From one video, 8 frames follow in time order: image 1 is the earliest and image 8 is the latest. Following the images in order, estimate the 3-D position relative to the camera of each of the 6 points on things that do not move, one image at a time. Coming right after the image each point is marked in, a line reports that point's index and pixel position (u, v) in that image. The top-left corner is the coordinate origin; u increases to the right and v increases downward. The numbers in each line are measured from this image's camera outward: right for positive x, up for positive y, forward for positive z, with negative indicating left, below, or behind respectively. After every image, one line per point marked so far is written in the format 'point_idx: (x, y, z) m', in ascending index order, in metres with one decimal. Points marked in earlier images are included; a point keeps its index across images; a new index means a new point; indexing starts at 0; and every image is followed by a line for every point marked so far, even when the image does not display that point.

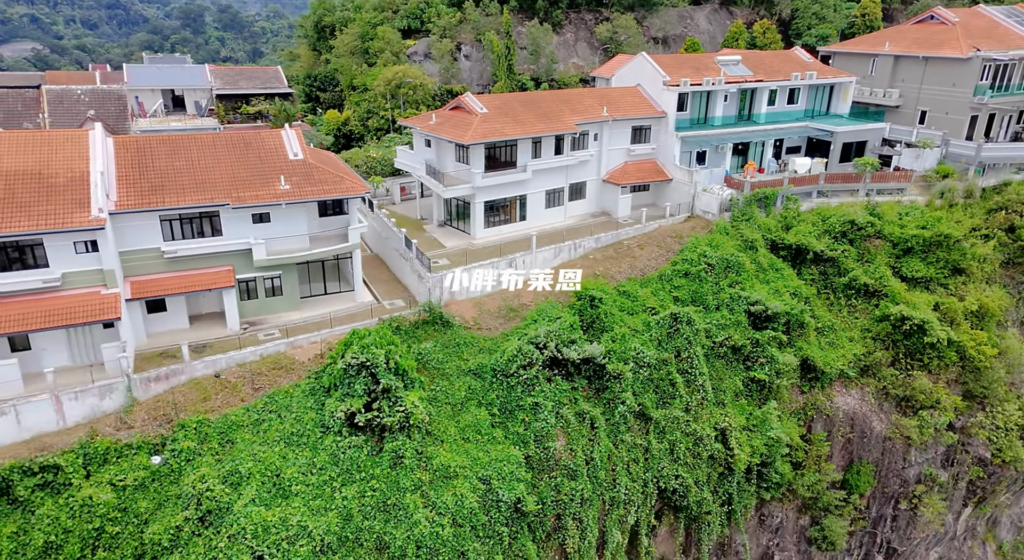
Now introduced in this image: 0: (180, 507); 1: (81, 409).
0: (-9.8, -6.6, +17.6) m
1: (-14.0, -4.2, +19.6) m
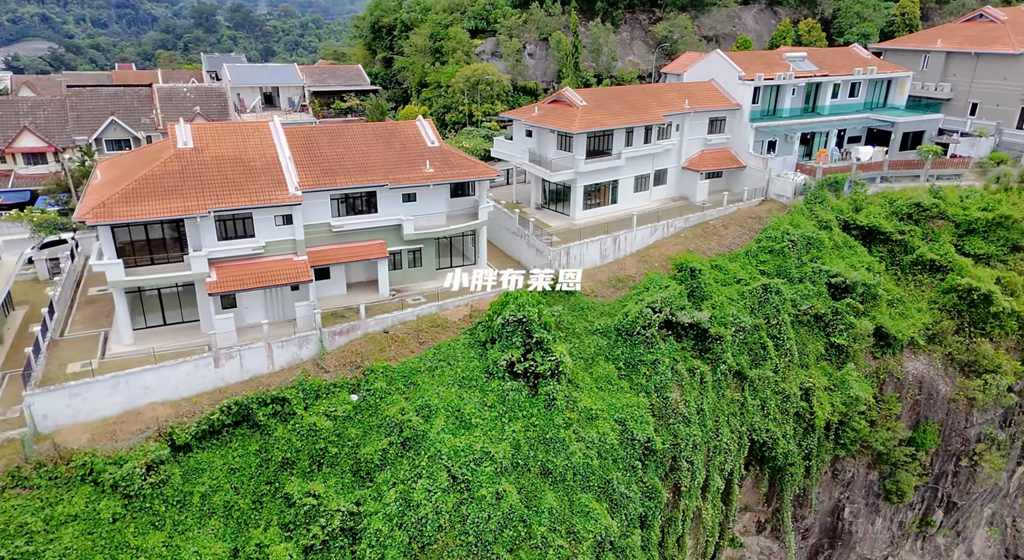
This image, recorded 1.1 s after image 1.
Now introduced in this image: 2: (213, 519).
0: (-4.6, -5.4, +21.1) m
1: (-8.7, -2.9, +23.2) m
2: (-9.4, -7.5, +19.0) m
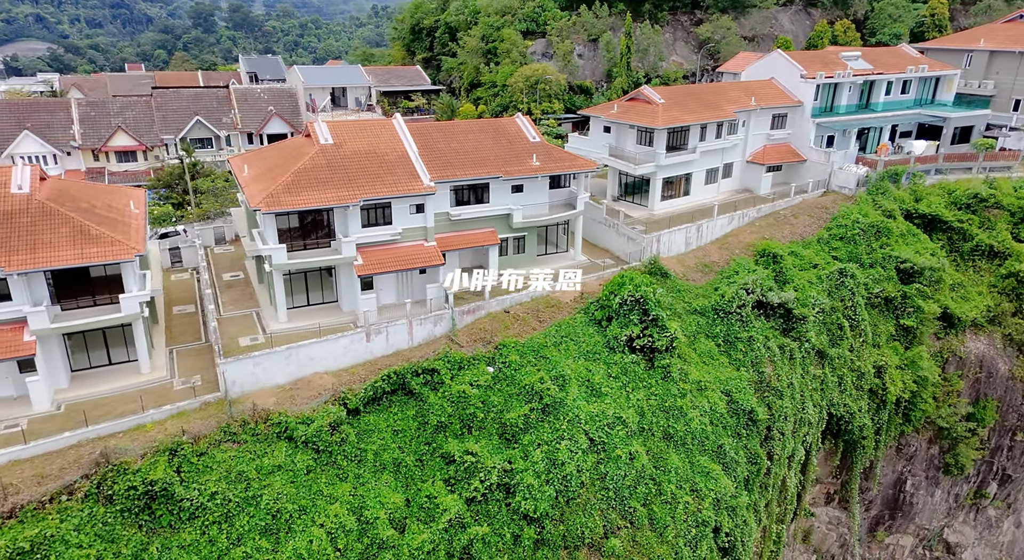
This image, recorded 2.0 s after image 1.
0: (+0.4, -4.7, +23.3) m
1: (-3.7, -2.2, +25.4) m
2: (-4.5, -6.8, +21.3) m
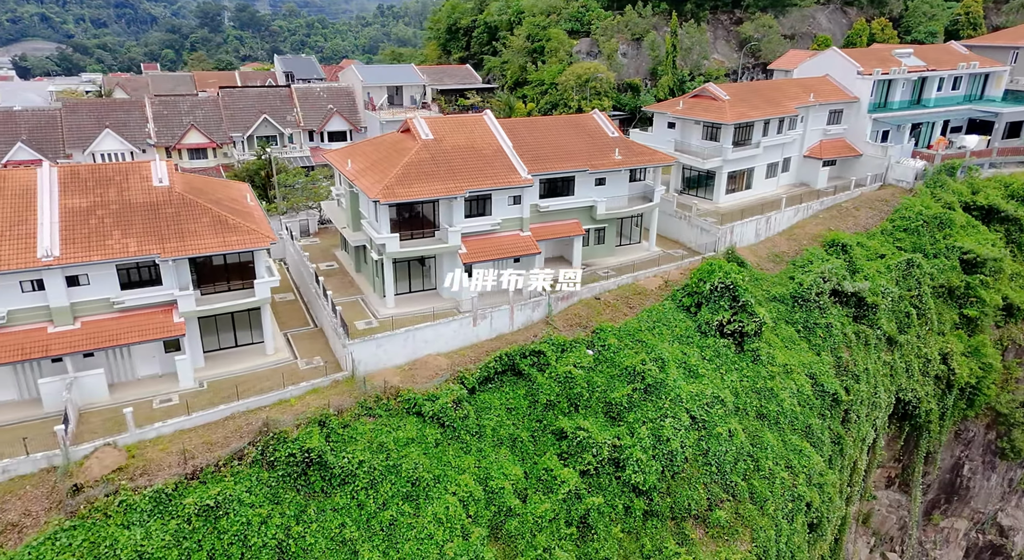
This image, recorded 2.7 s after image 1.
0: (+4.6, -4.1, +24.7) m
1: (+0.5, -1.6, +26.8) m
2: (-0.3, -6.3, +22.6) m
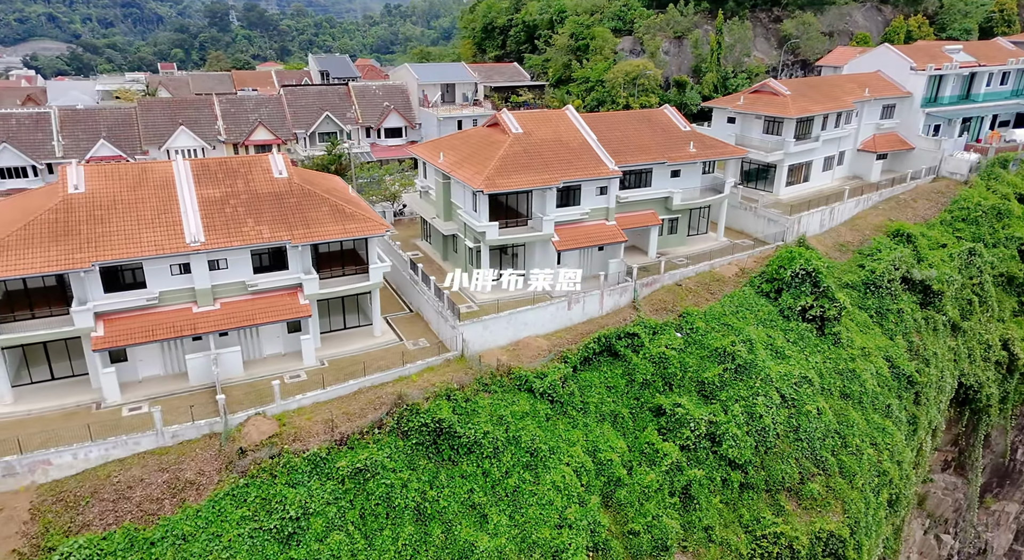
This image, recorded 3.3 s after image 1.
0: (+8.7, -3.5, +25.9) m
1: (+4.6, -1.0, +28.1) m
2: (+3.8, -5.6, +24.0) m
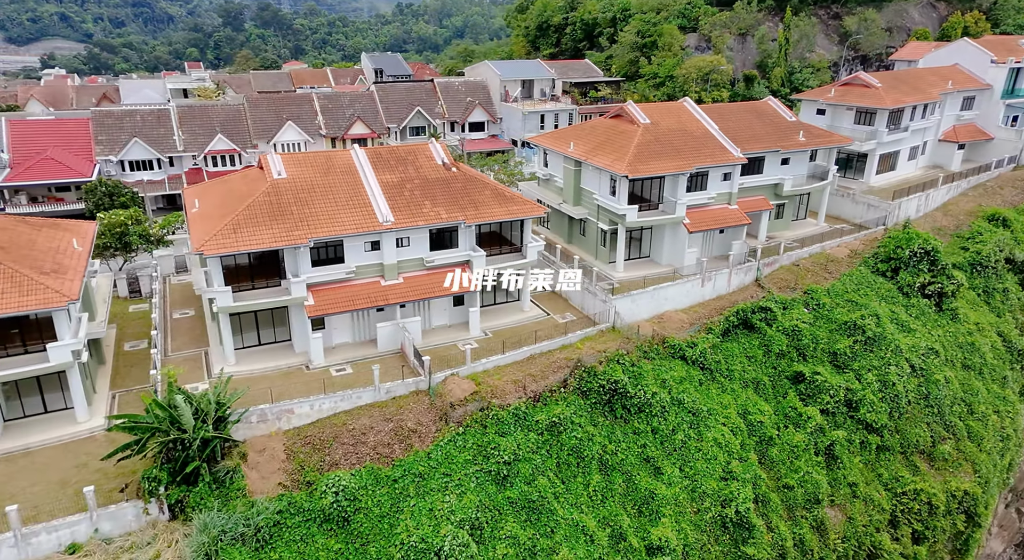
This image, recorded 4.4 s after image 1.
0: (+15.3, -2.5, +27.8) m
1: (+11.2, 0.0, +30.1) m
2: (+10.3, -4.6, +26.0) m
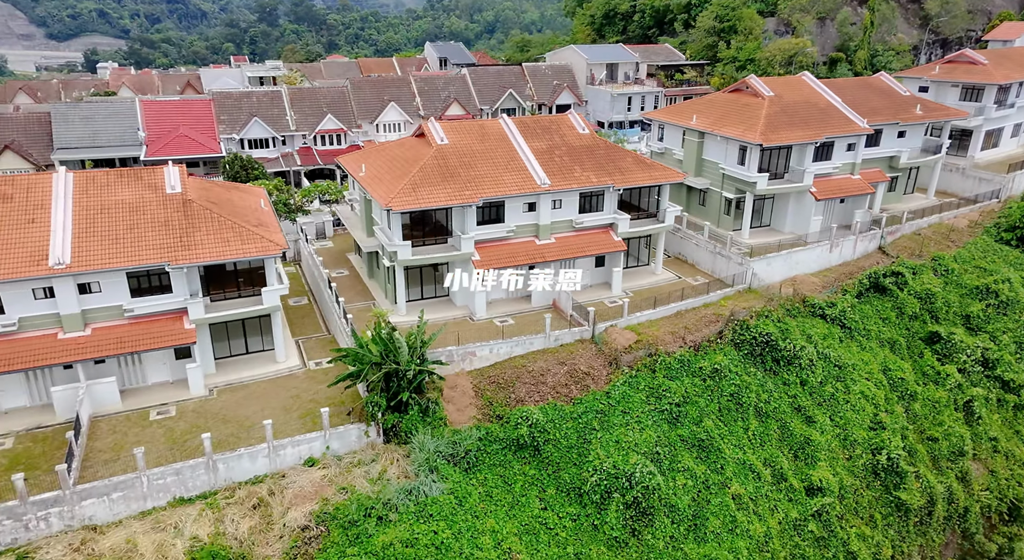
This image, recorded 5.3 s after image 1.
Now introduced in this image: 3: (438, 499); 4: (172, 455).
0: (+21.8, -0.9, +28.5) m
1: (+17.9, +1.6, +30.9) m
2: (+16.7, -3.0, +26.9) m
3: (-2.2, -6.6, +18.3) m
4: (-10.3, -5.3, +18.3) m
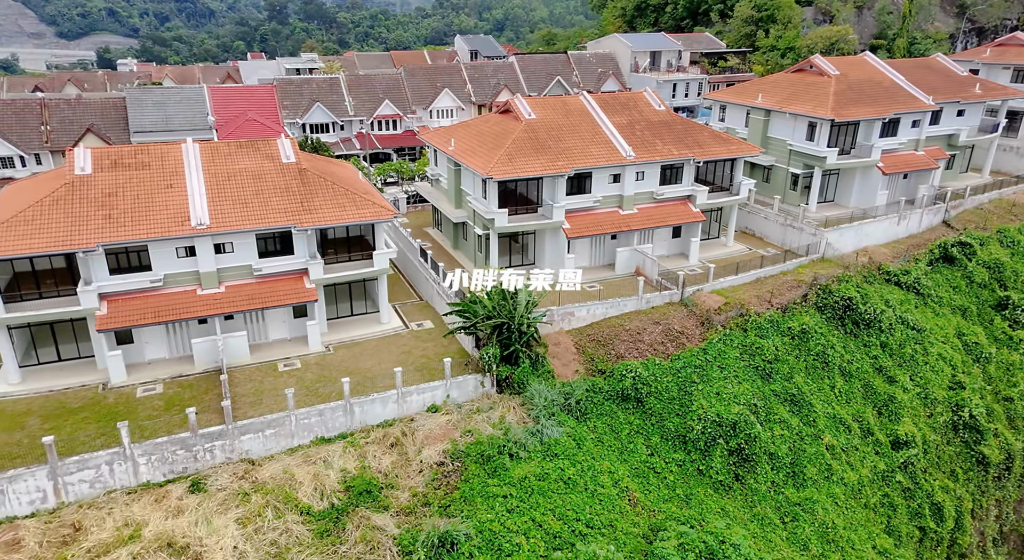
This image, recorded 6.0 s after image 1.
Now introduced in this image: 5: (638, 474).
0: (+25.7, +0.5, +29.3) m
1: (+21.8, +3.1, +31.8) m
2: (+20.6, -1.6, +27.8) m
3: (+1.5, -5.2, +19.6) m
4: (-6.5, -3.9, +19.7) m
5: (+4.1, -6.3, +19.6) m
